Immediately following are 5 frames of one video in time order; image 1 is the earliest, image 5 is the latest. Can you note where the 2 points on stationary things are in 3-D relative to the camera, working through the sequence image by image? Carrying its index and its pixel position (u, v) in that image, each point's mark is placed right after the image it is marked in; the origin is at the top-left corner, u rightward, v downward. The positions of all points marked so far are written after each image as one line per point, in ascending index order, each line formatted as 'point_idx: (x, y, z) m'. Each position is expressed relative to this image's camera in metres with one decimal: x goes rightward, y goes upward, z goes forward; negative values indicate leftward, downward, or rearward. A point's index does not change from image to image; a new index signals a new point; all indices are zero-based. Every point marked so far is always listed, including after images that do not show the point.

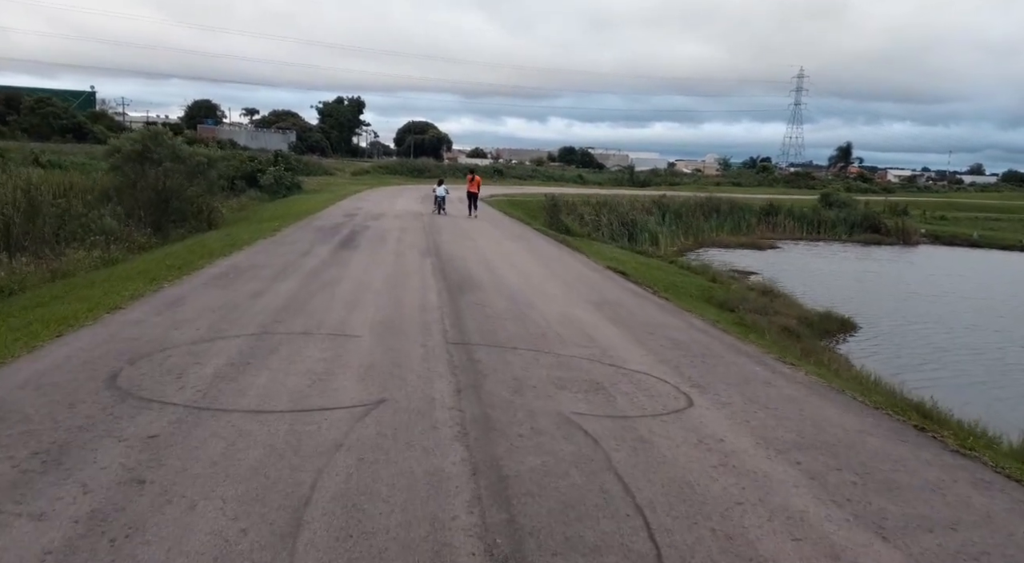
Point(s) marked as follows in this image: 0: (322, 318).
0: (-2.5, -0.5, +10.2) m
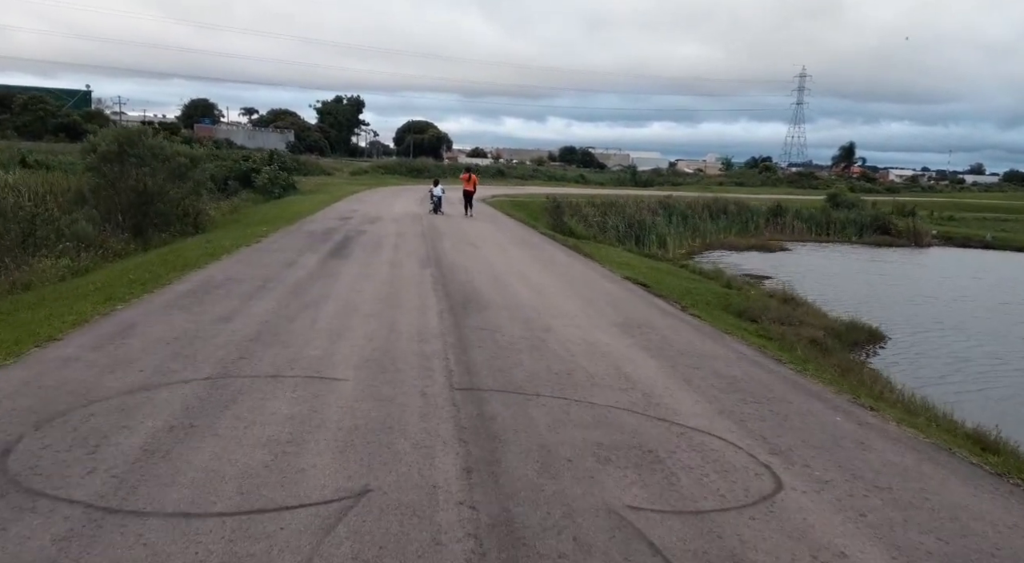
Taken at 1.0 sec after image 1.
0: (-2.3, -0.8, +8.3) m
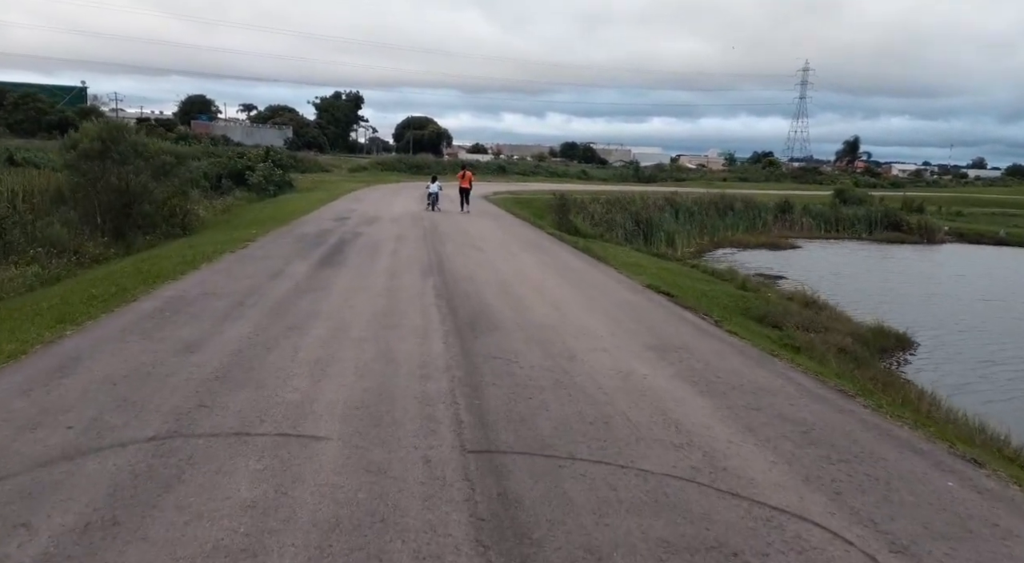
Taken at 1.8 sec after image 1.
0: (-2.1, -1.0, +6.8) m
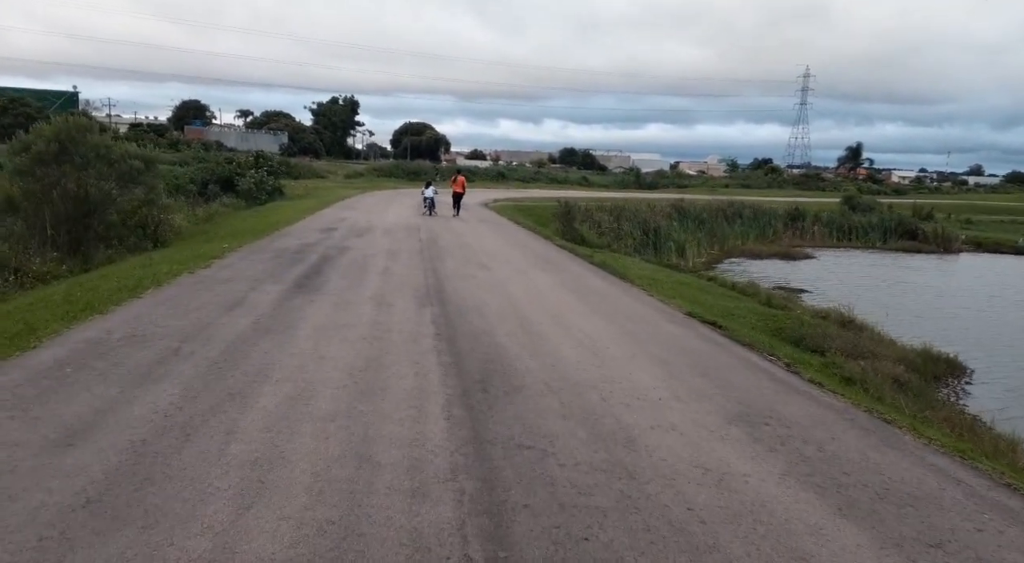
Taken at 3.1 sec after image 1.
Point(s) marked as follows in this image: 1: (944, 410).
0: (-1.8, -1.4, +4.1) m
1: (+9.3, -2.7, +16.8) m
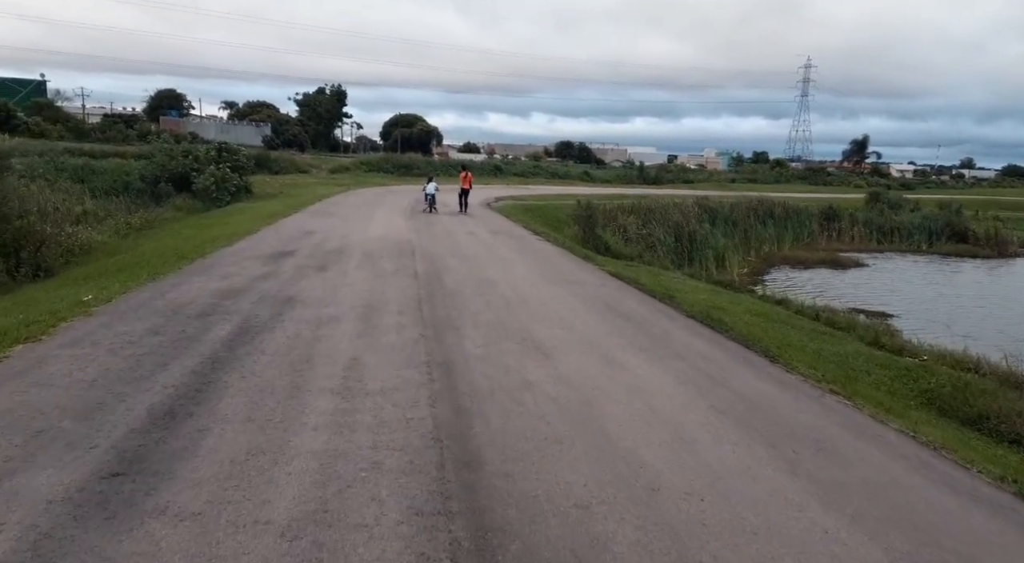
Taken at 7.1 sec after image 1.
0: (-0.8, -2.6, -3.6) m
1: (+10.2, -3.8, +9.2) m
